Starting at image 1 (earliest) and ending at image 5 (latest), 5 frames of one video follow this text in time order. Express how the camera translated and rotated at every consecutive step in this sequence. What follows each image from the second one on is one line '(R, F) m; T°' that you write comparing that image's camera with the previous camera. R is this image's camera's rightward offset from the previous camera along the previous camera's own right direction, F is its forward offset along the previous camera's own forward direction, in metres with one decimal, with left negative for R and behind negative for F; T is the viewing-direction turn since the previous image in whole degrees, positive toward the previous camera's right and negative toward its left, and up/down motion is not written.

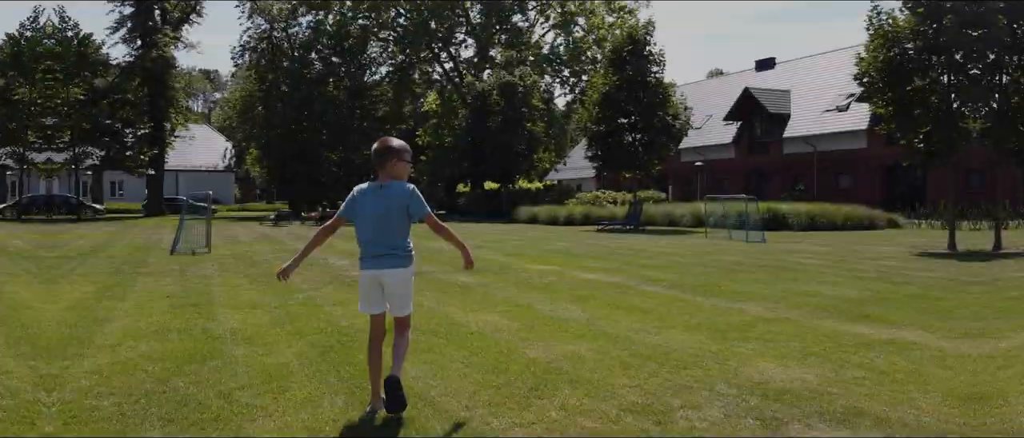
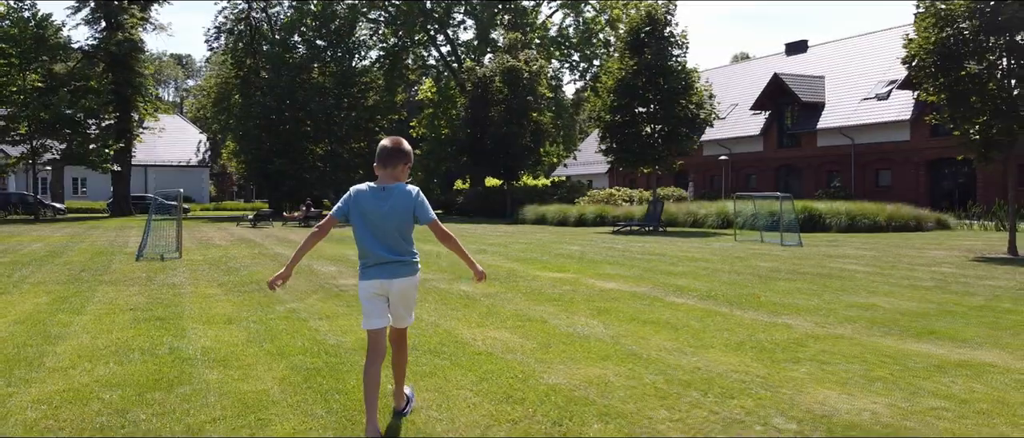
(-0.3, +0.9) m; +1°
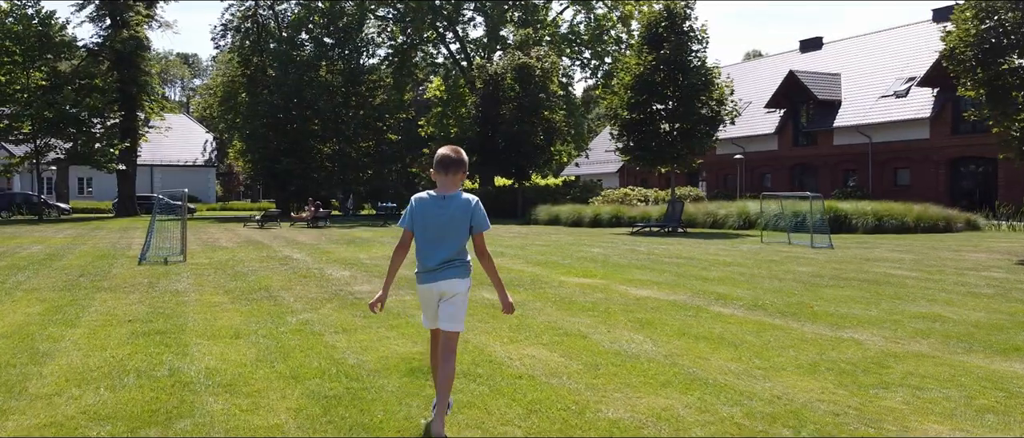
(-0.3, +0.8) m; 0°
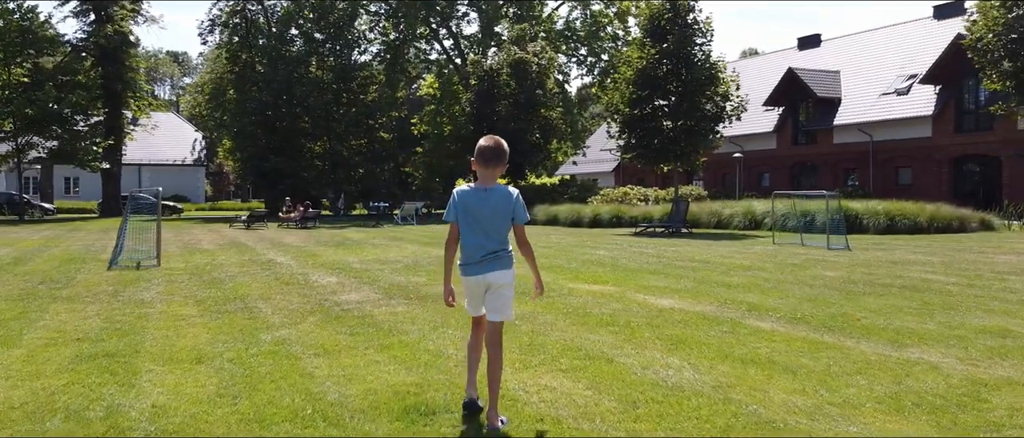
(-0.1, +1.2) m; 0°
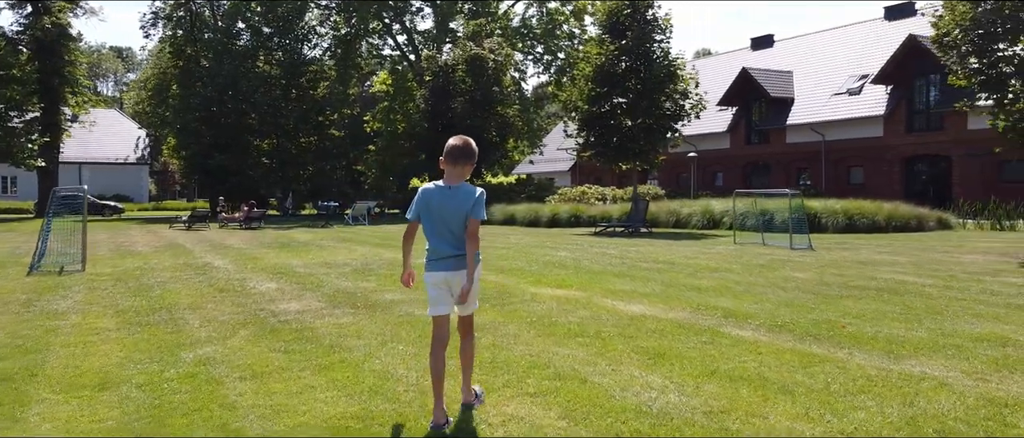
(0.0, +0.8) m; +3°
